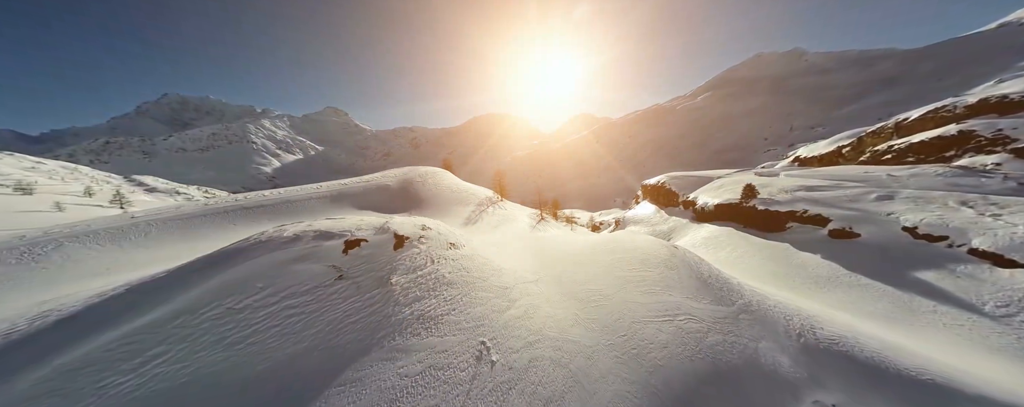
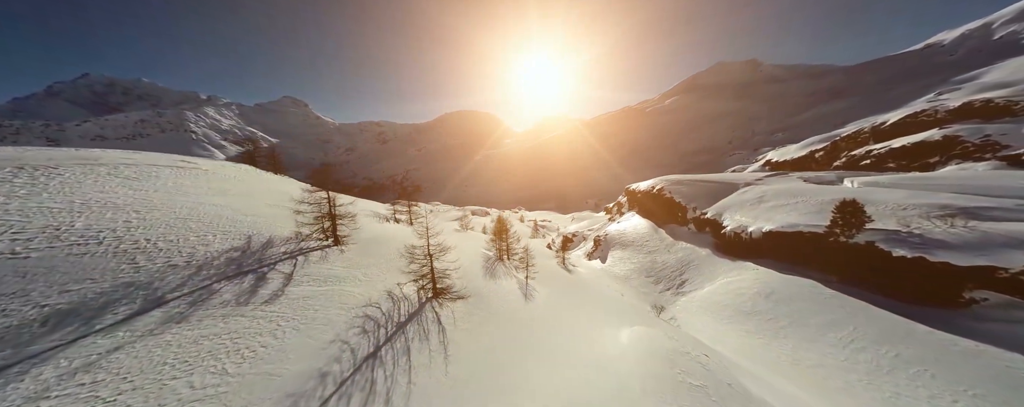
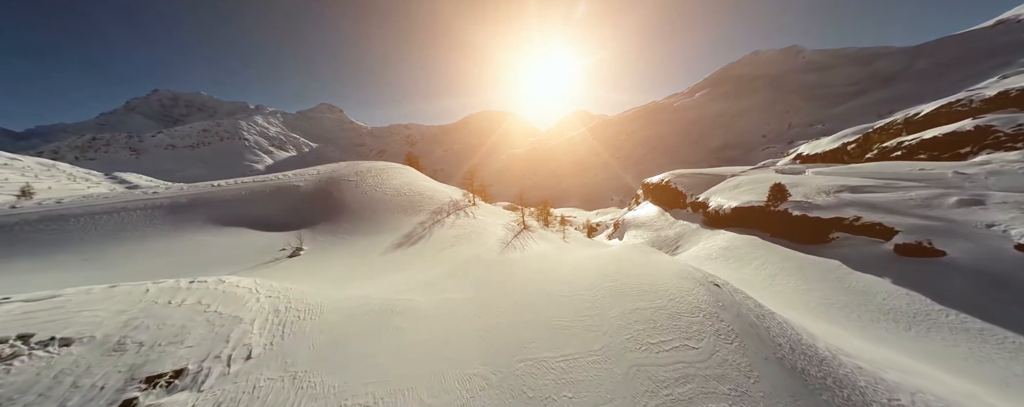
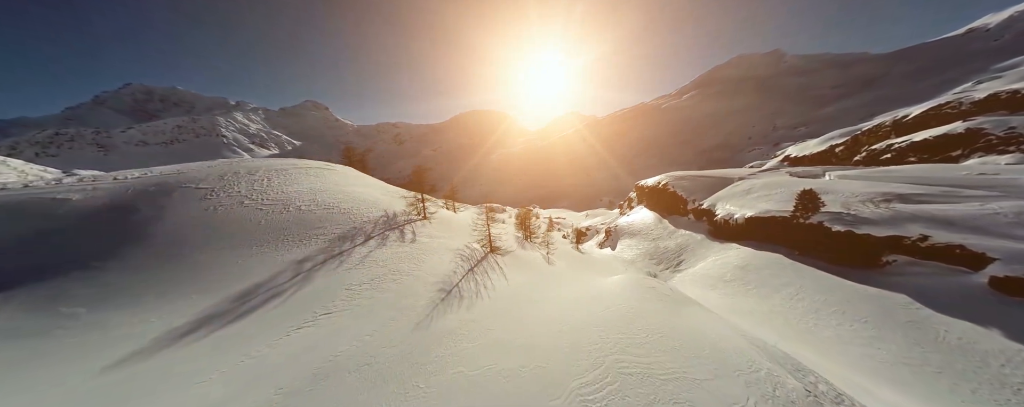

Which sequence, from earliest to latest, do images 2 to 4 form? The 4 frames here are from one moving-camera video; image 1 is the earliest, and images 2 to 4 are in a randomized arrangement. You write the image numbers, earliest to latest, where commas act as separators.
3, 4, 2
